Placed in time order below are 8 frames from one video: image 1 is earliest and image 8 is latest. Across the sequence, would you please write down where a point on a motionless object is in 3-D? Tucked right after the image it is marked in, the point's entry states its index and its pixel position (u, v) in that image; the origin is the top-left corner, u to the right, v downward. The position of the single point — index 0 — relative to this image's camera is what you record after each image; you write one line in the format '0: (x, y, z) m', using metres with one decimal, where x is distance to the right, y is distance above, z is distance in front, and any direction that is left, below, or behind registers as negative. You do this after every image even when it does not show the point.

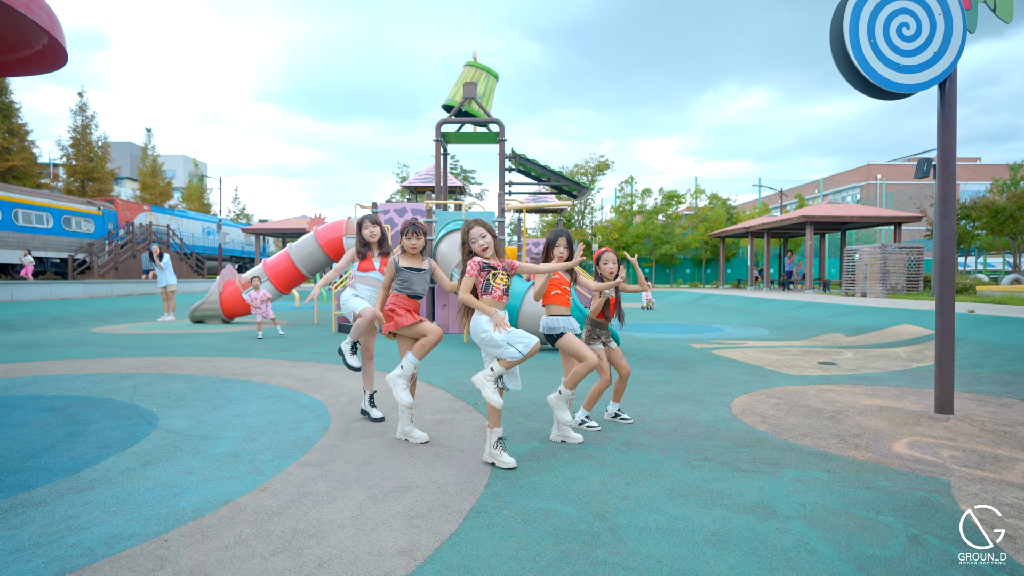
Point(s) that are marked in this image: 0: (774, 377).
0: (+10.3, -3.5, +6.7) m
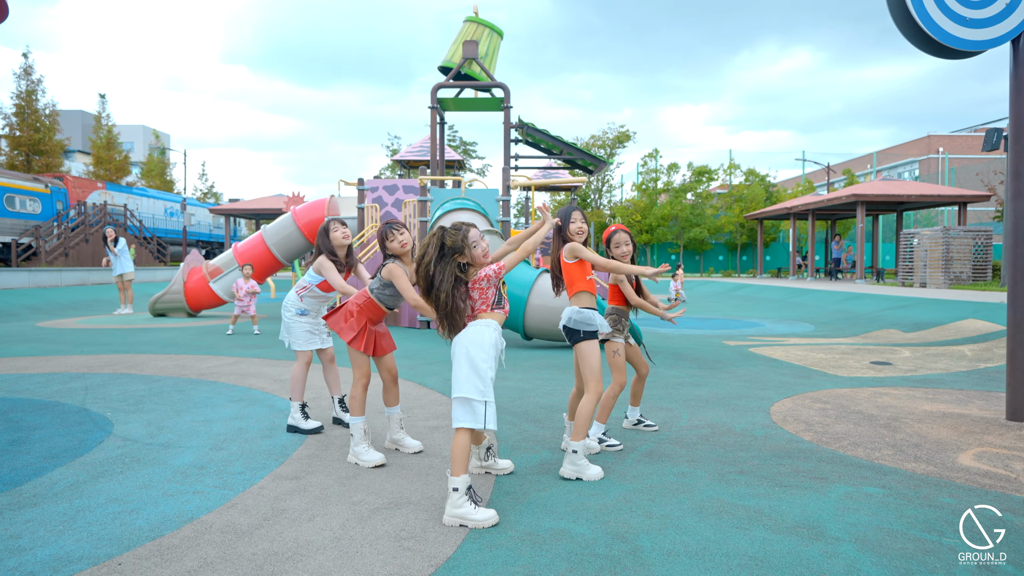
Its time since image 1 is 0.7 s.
0: (+10.5, -3.1, +5.9) m
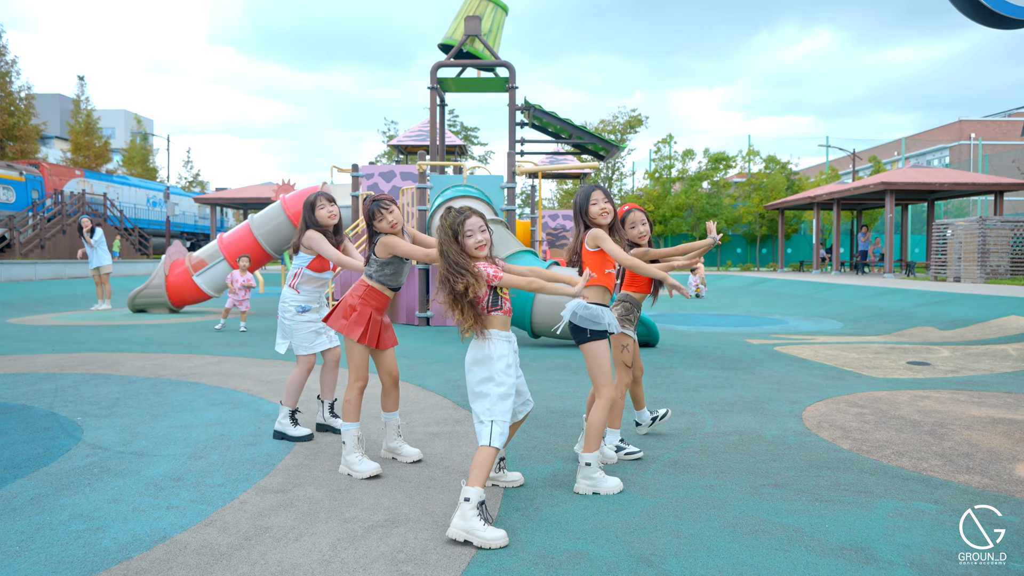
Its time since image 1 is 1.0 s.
0: (+10.7, -2.9, +5.5) m
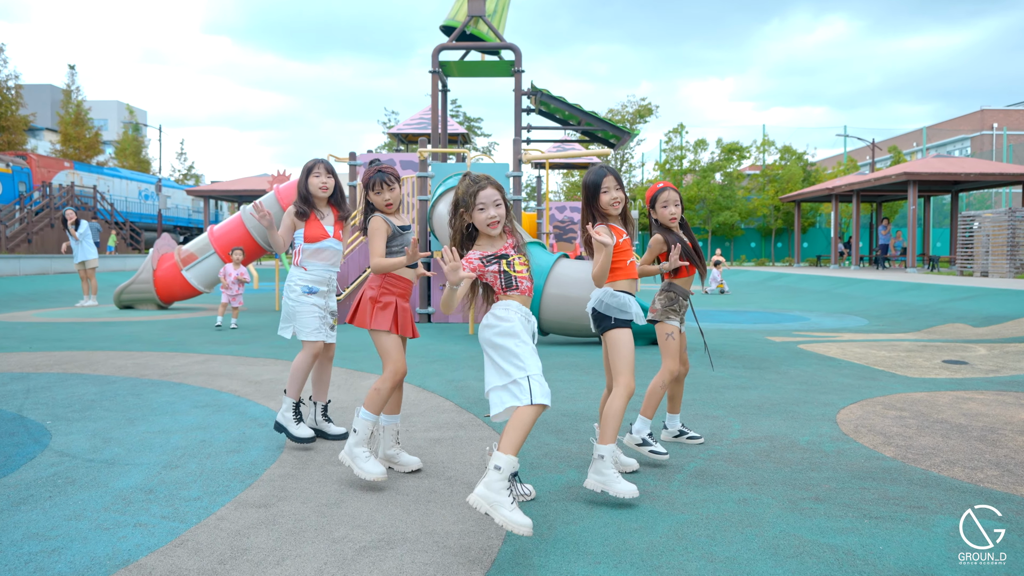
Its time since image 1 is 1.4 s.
0: (+10.9, -2.8, +5.1) m
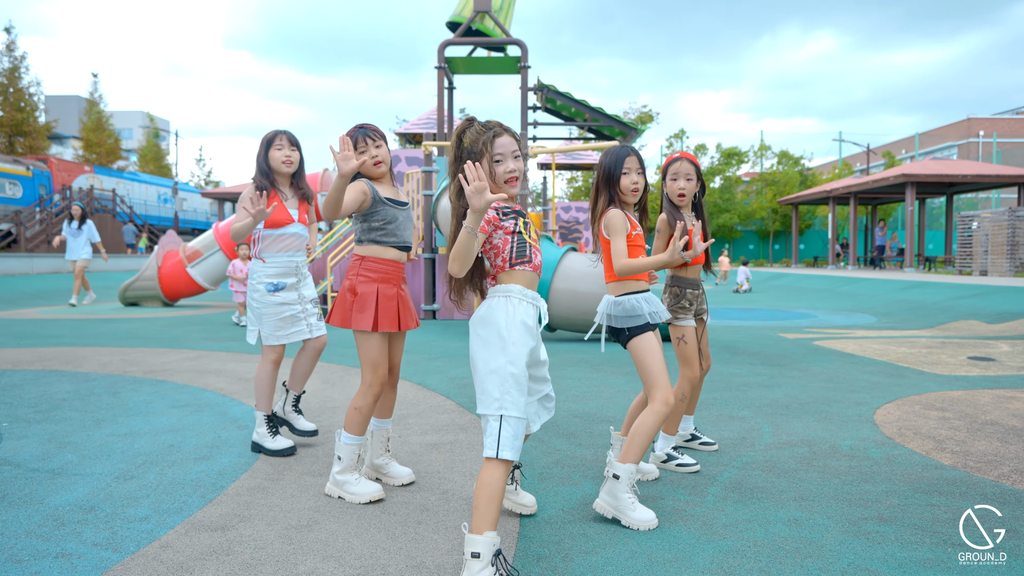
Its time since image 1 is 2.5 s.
0: (+11.0, -2.6, +4.7) m
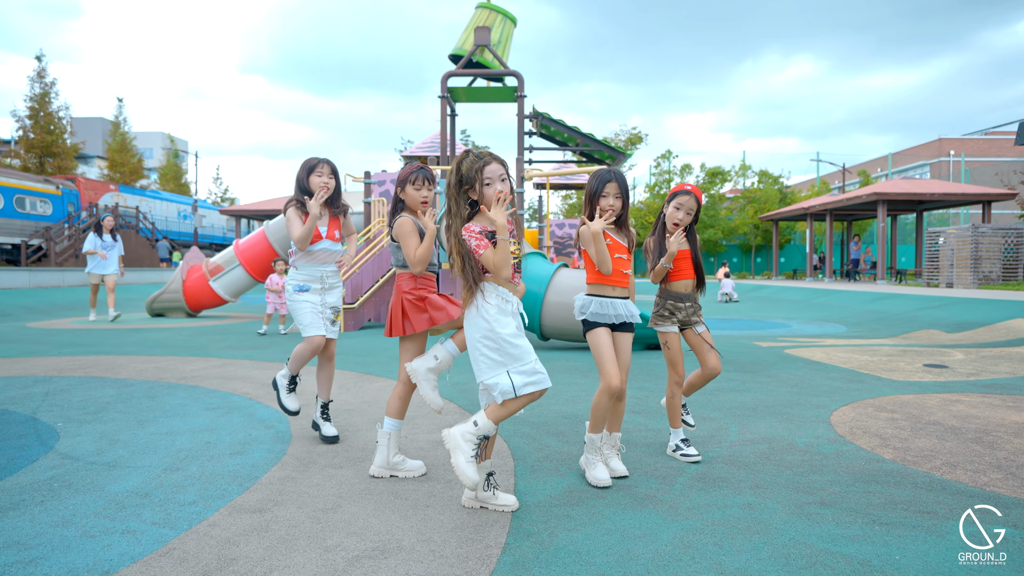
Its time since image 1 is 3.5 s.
0: (+10.9, -2.9, +5.2) m
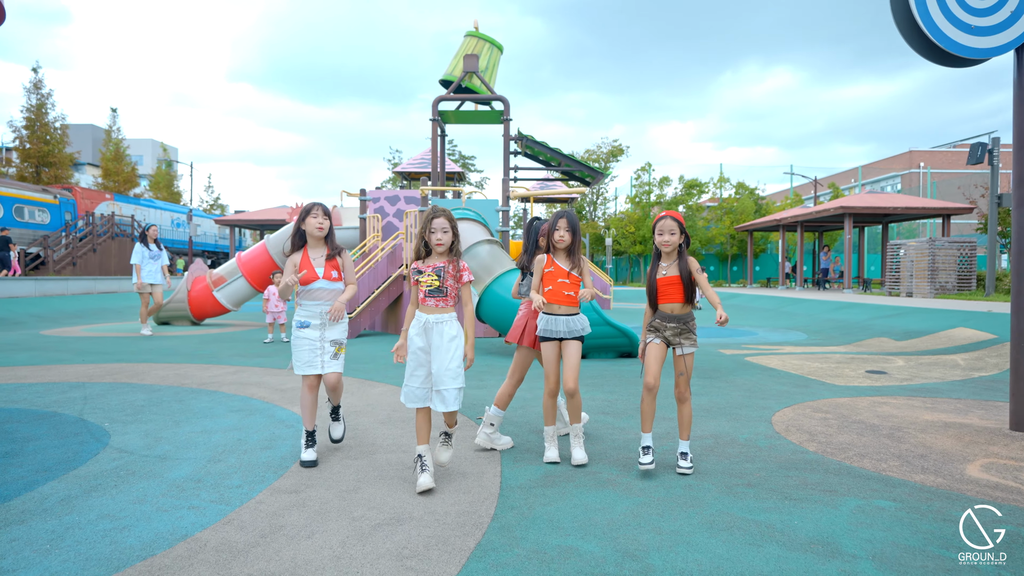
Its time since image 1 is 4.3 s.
0: (+10.6, -3.4, +5.9) m
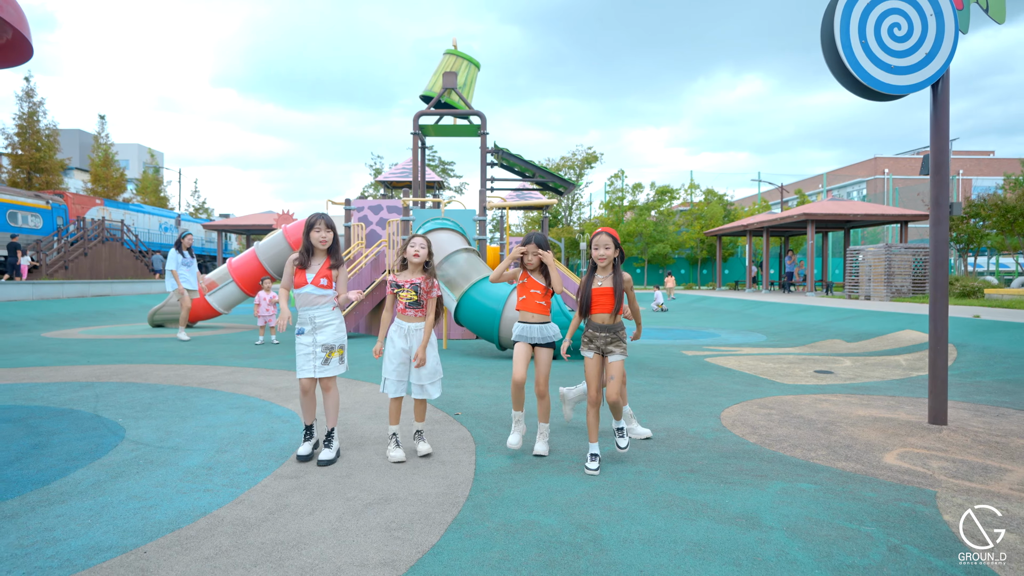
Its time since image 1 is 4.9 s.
0: (+10.0, -3.7, +6.6) m
